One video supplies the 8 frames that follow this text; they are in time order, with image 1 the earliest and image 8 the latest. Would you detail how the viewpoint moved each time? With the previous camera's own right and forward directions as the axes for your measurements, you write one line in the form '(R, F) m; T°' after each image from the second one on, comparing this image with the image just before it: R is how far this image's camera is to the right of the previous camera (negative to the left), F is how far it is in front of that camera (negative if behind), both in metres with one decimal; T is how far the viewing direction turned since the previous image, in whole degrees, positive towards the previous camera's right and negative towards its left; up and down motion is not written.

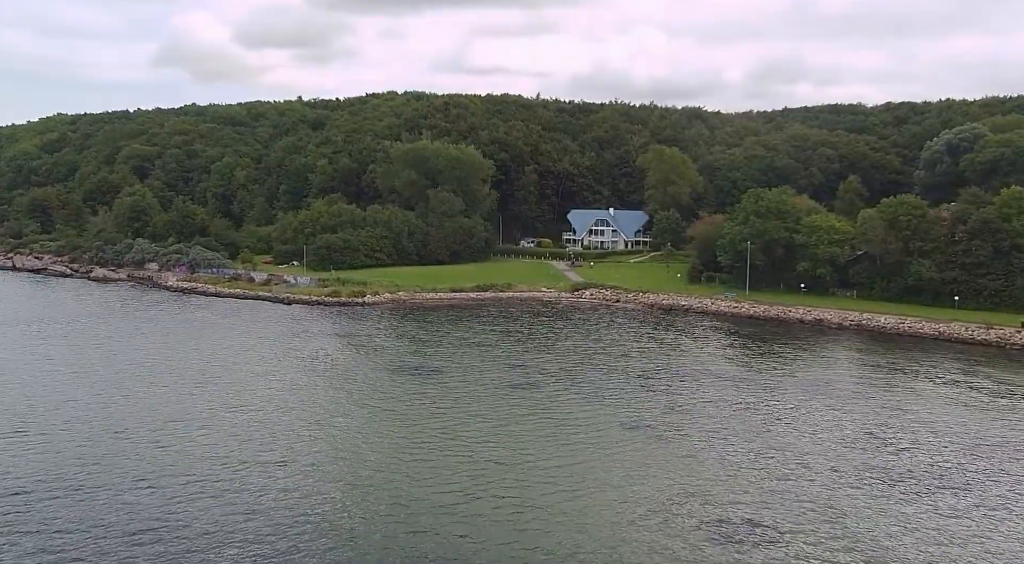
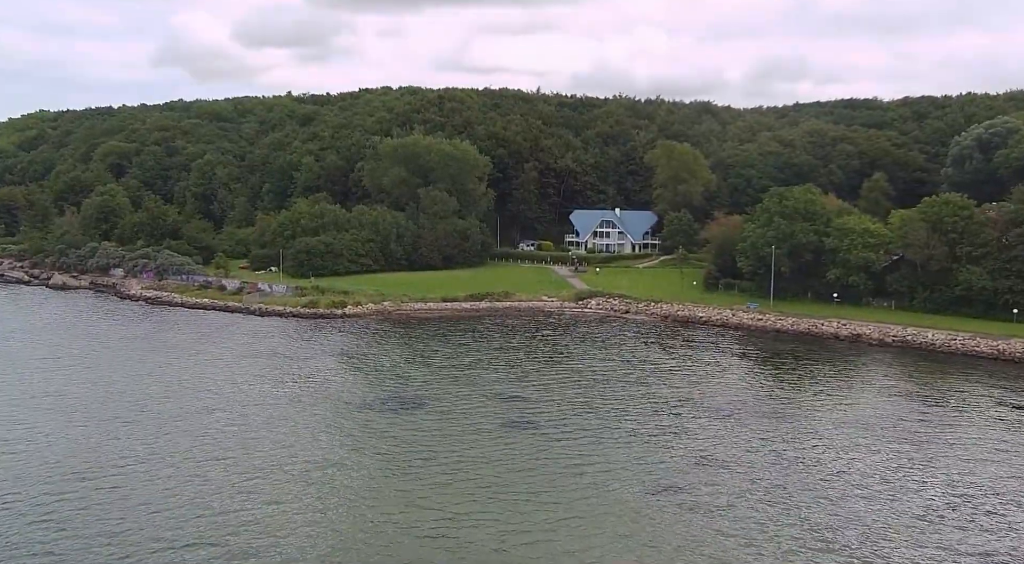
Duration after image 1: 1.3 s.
(+0.1, +7.0) m; 0°
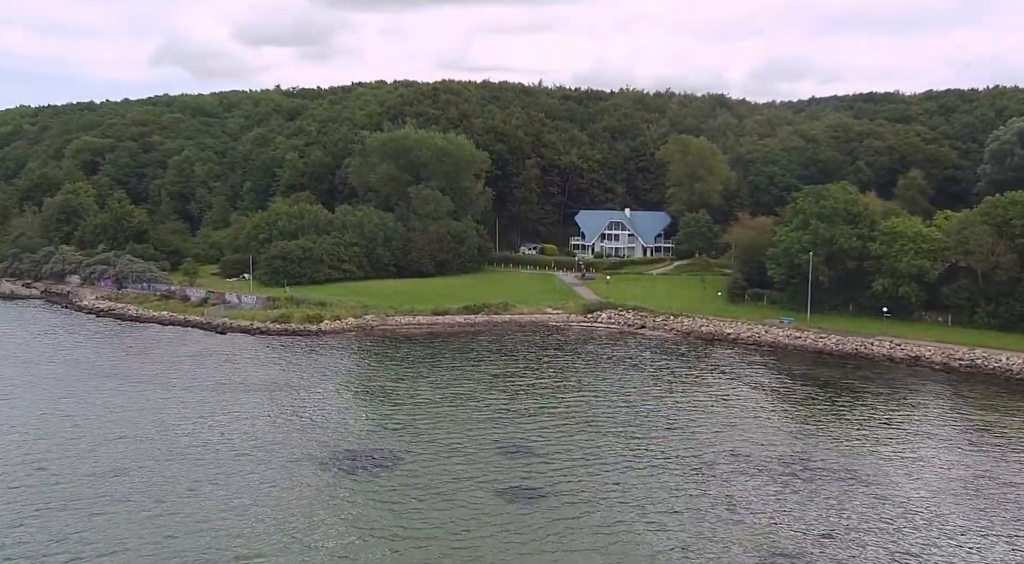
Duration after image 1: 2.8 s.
(0.0, +7.8) m; 0°
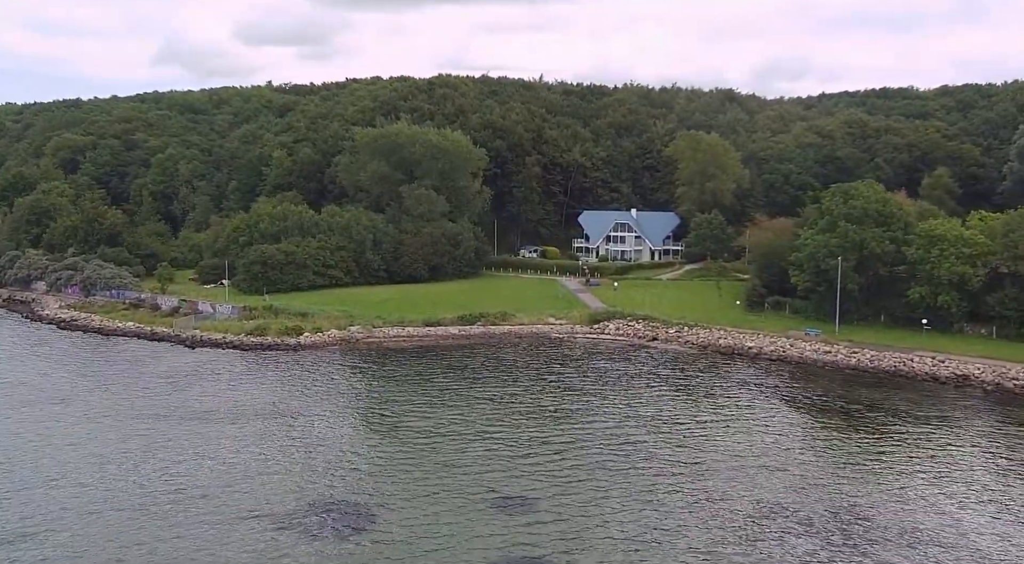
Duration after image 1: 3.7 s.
(+0.1, +5.0) m; 0°
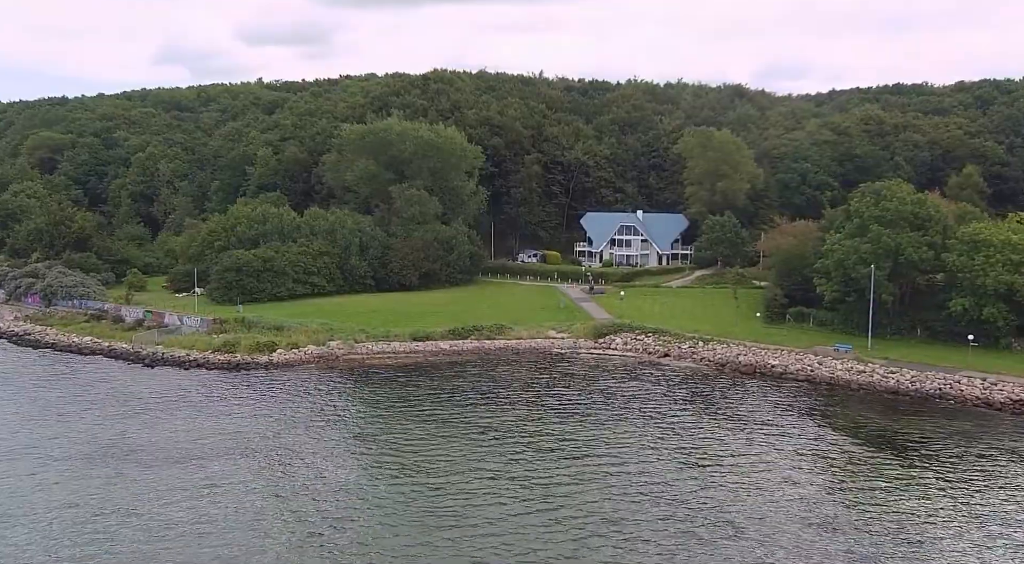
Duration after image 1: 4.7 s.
(+0.2, +4.9) m; 0°
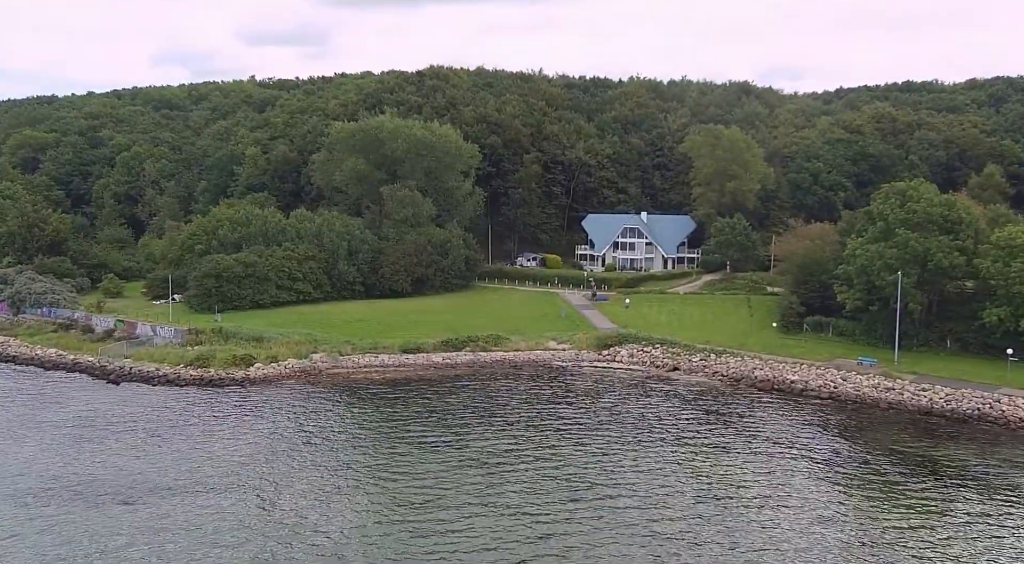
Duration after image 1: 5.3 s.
(+0.1, +3.4) m; 0°
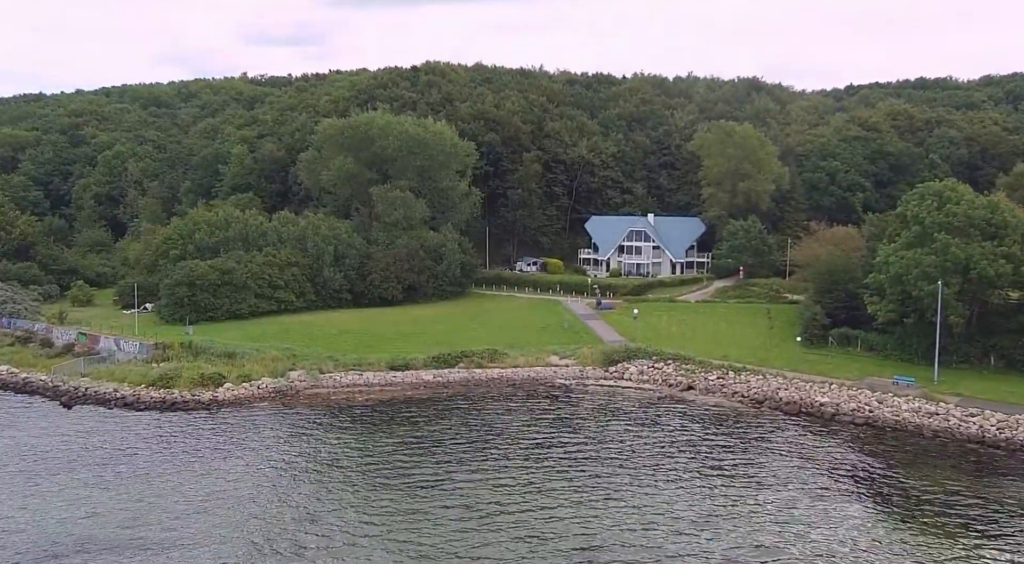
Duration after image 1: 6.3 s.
(+0.1, +4.0) m; 0°
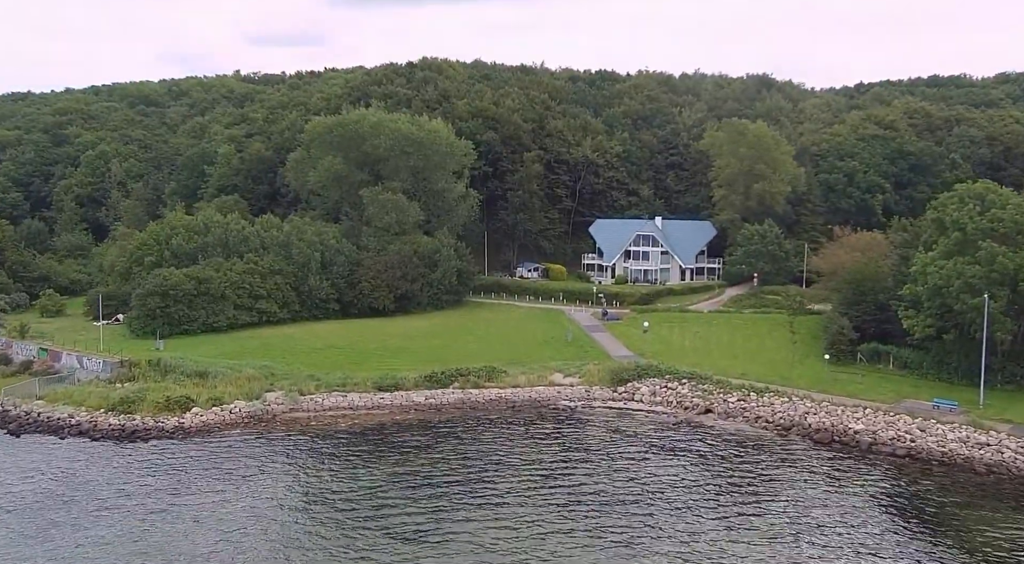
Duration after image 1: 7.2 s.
(0.0, +3.7) m; 0°
